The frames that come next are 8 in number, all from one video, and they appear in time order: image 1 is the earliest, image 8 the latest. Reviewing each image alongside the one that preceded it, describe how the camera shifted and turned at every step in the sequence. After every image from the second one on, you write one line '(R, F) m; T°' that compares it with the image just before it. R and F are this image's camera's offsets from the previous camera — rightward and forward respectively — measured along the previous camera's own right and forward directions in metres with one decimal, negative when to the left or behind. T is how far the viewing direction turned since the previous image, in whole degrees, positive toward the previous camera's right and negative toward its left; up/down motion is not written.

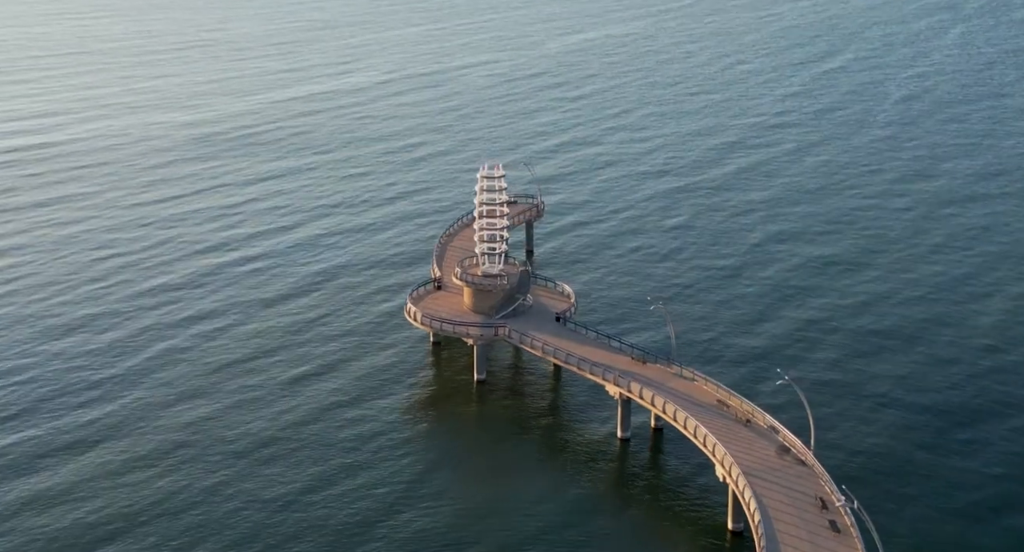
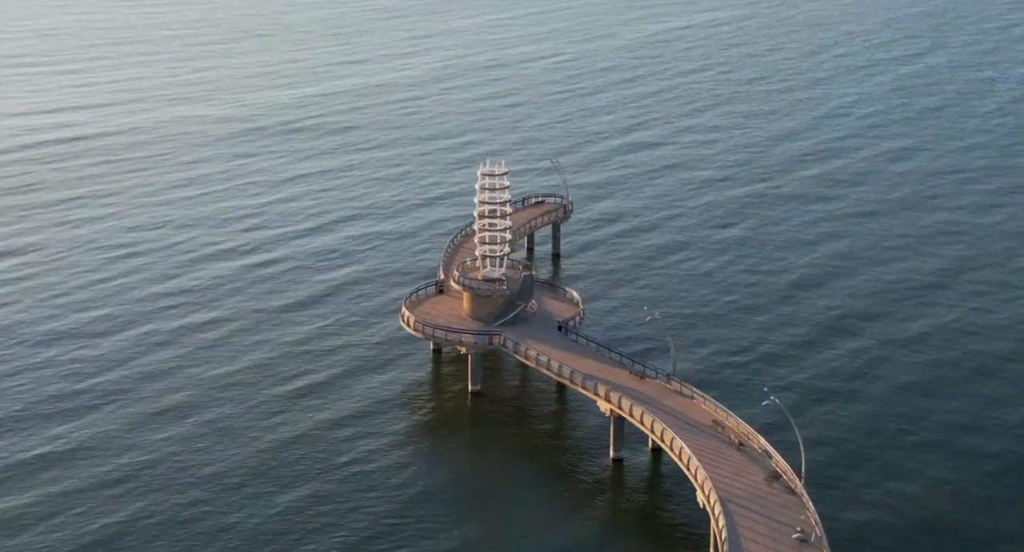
(+9.2, +5.4) m; -7°
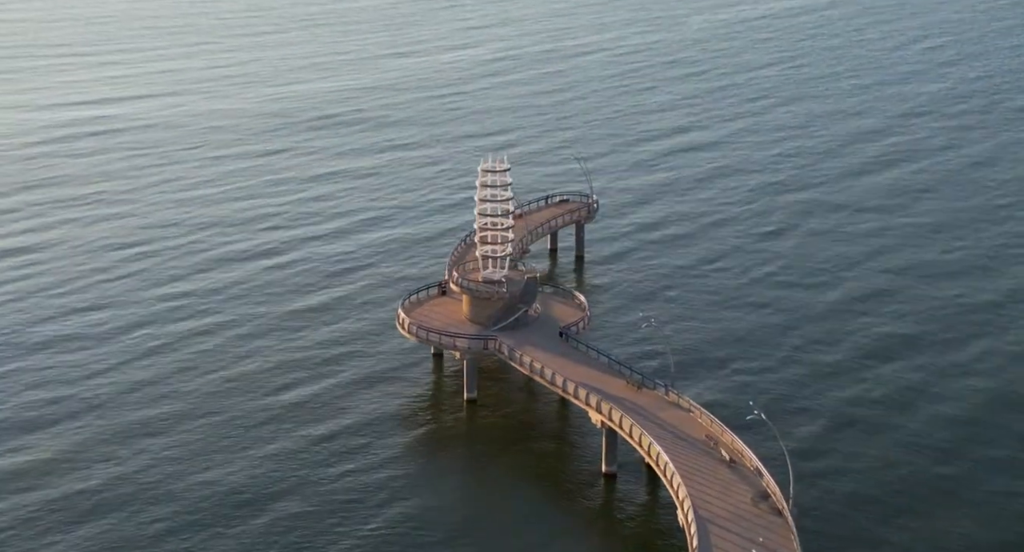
(+8.3, +4.3) m; -6°
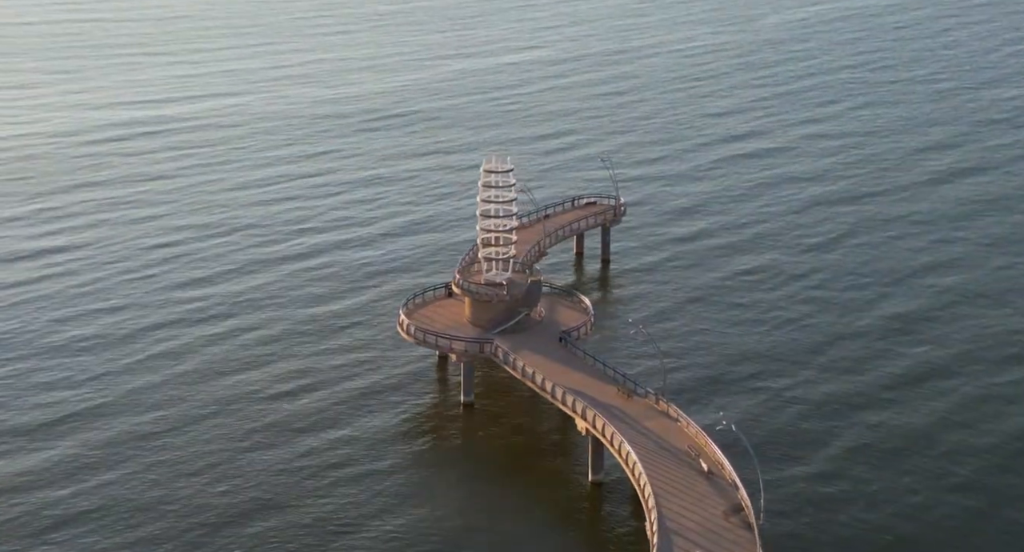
(+8.6, +1.7) m; -7°
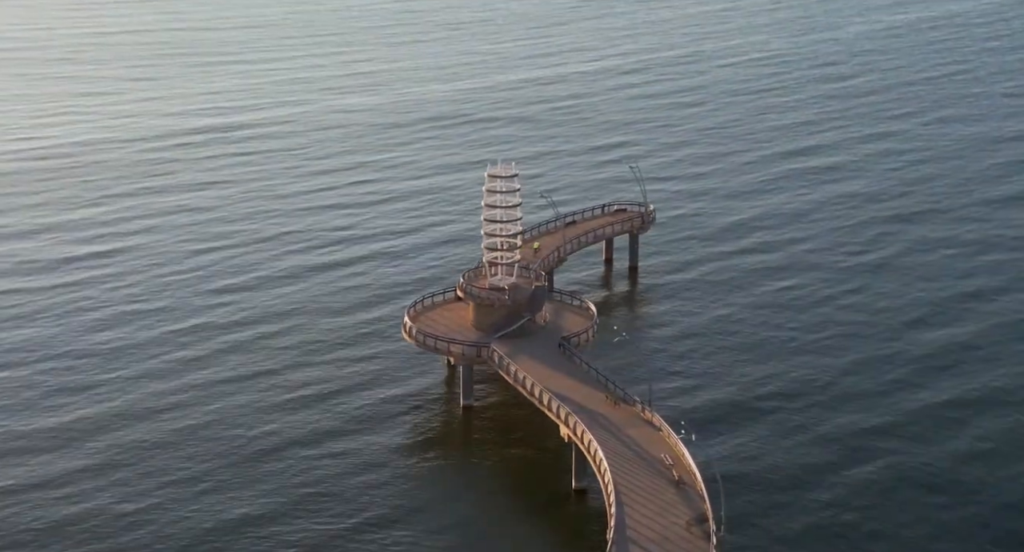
(+7.9, -0.5) m; -7°
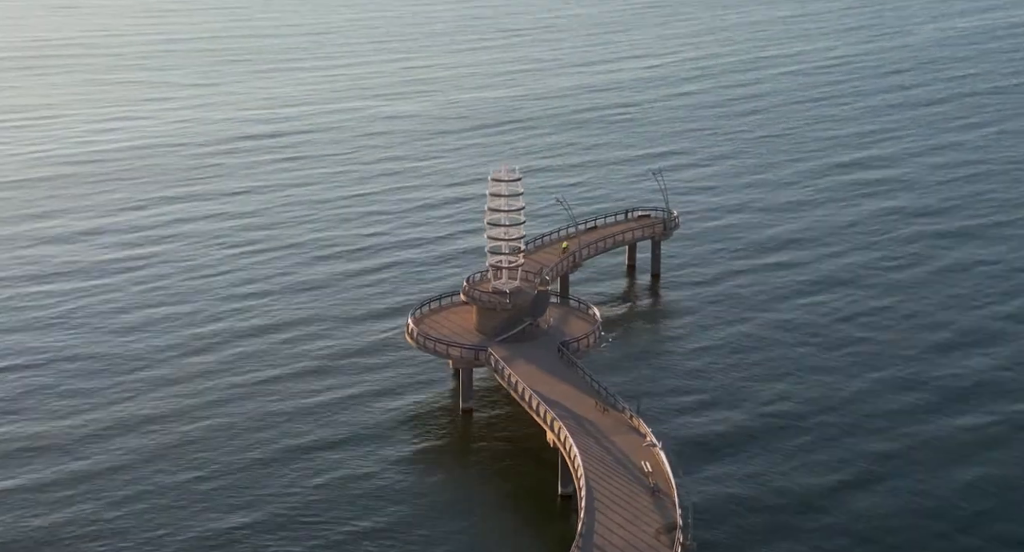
(+6.6, -0.1) m; -5°
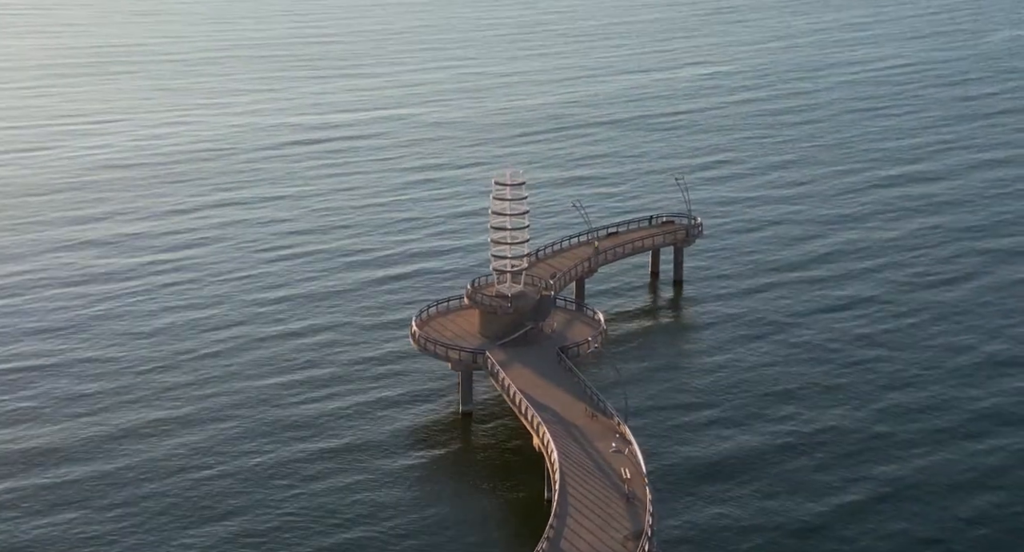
(+6.2, +0.2) m; -5°
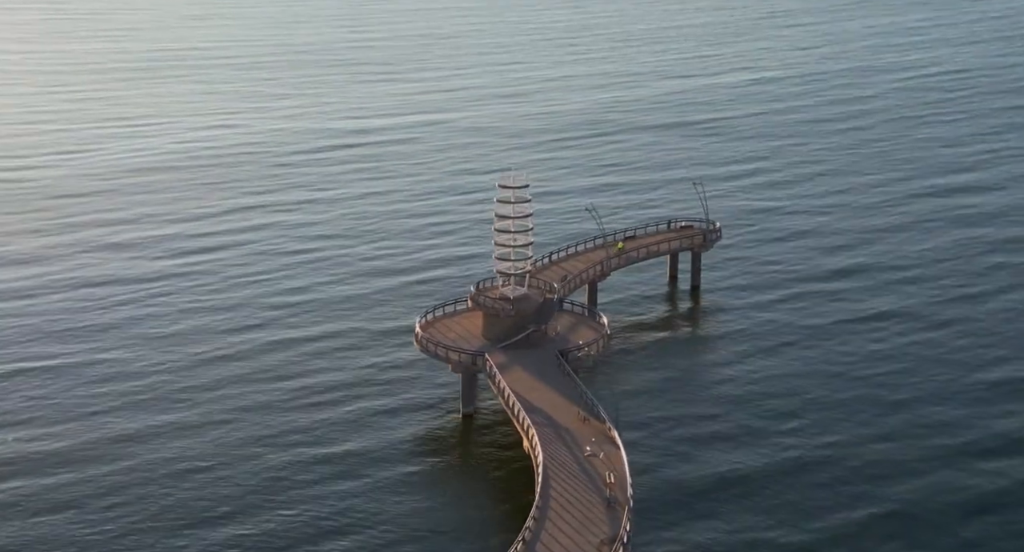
(+4.8, +0.4) m; -4°
